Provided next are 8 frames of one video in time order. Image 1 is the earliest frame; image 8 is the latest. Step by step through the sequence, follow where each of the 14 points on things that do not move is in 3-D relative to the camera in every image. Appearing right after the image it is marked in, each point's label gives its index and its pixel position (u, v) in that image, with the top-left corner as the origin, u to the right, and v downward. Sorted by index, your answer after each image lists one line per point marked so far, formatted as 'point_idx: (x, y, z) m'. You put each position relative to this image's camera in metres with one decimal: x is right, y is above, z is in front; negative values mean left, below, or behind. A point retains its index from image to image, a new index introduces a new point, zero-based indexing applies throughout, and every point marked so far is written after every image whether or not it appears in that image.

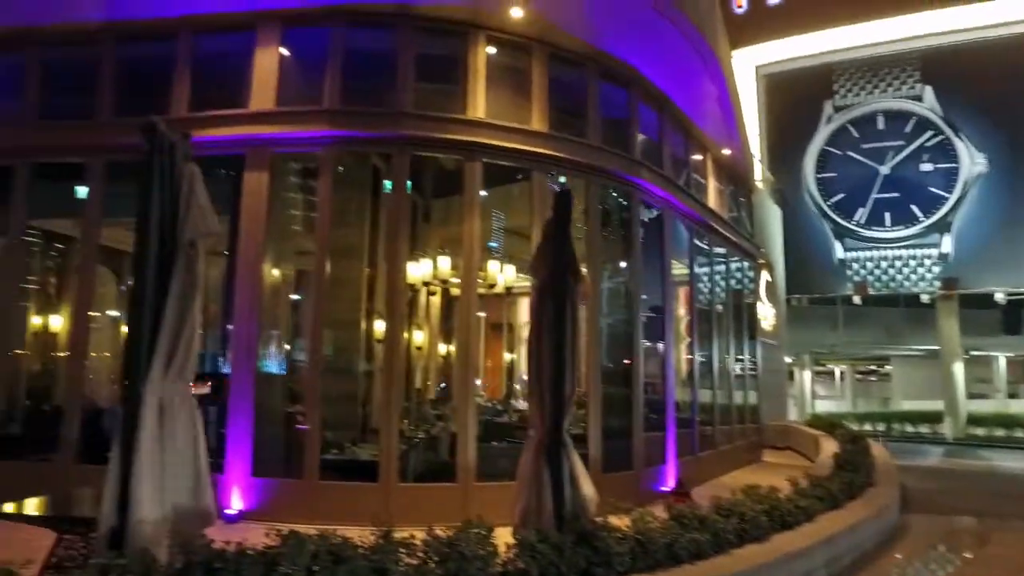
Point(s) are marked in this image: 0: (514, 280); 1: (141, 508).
0: (0.0, +0.1, +6.2) m
1: (-1.5, -0.9, +2.7) m
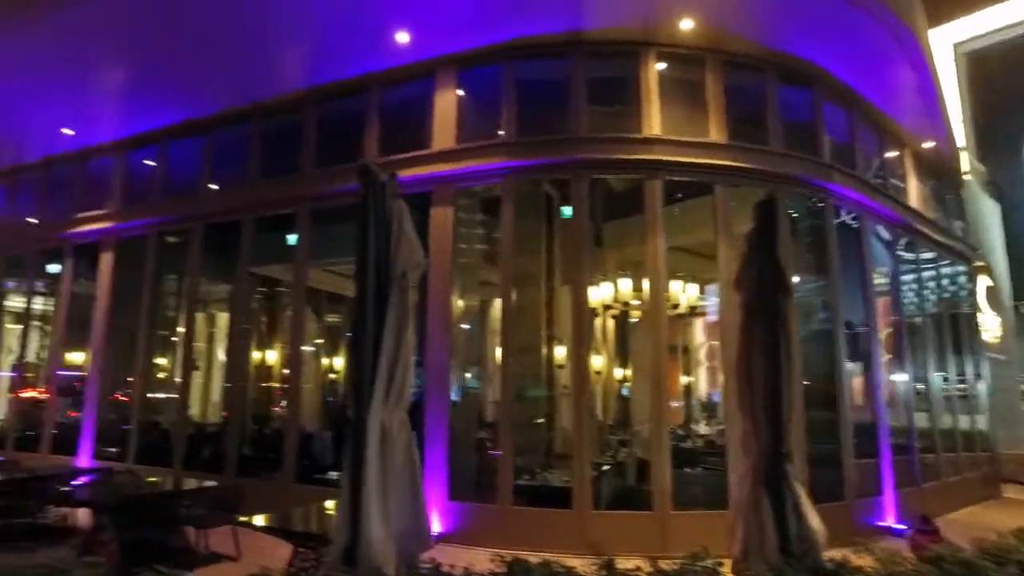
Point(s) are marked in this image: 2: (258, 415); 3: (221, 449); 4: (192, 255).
0: (+1.6, -0.1, +5.9) m
1: (-0.6, -1.0, +2.9) m
2: (-2.7, -1.4, +7.2) m
3: (-3.2, -1.8, +7.4) m
4: (-3.7, +0.4, +8.0) m
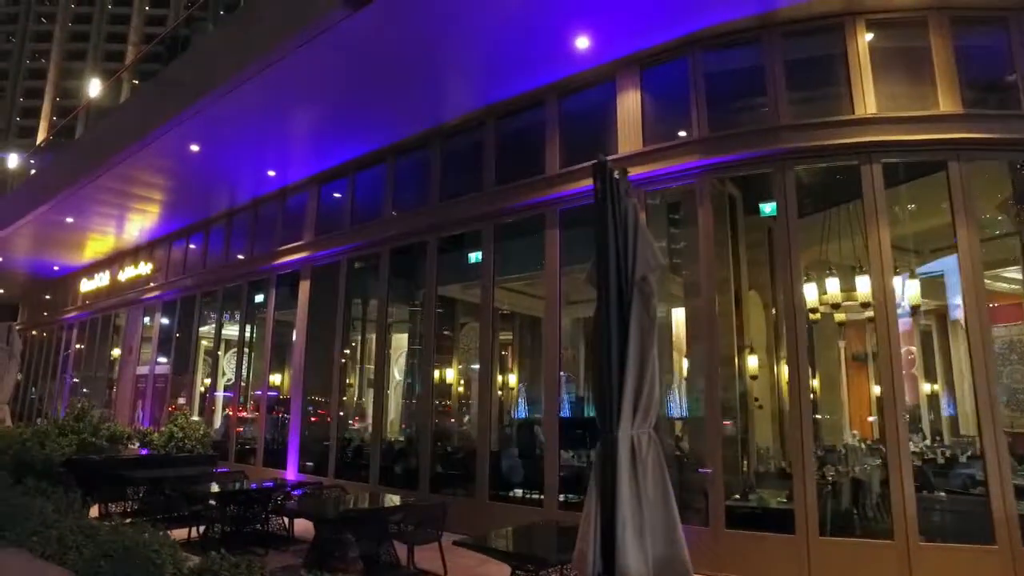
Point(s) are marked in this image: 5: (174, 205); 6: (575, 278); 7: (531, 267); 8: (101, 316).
0: (+3.2, -0.1, +5.2) m
1: (+0.4, -1.1, +2.7) m
2: (-0.7, -1.6, +7.3) m
3: (-1.0, -2.0, +7.6) m
4: (-1.6, +0.2, +8.4) m
5: (-5.8, +1.4, +11.4) m
6: (+0.7, +0.1, +6.6) m
7: (+0.3, +0.2, +7.0) m
8: (-10.3, -0.7, +16.6) m
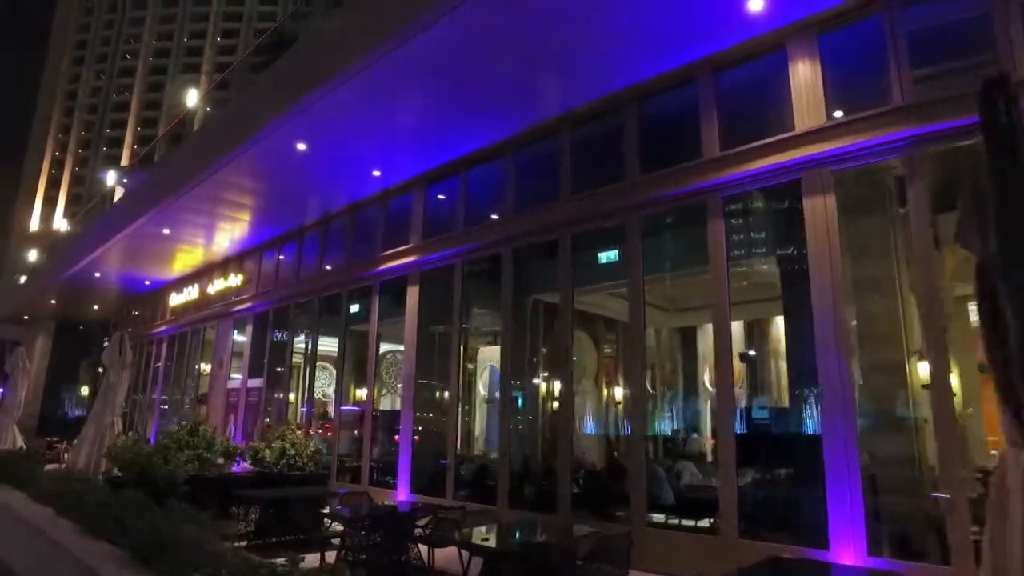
0: (+4.5, 0.0, +4.2) m
1: (+1.5, -0.9, +1.9) m
2: (+0.8, -1.6, +6.6) m
3: (+0.4, -2.0, +6.9) m
4: (-0.1, +0.1, +7.8) m
5: (-4.1, +1.3, +11.2) m
6: (+2.0, +0.1, +5.8) m
7: (+1.7, +0.3, +6.2) m
8: (-8.1, -1.1, +16.6) m
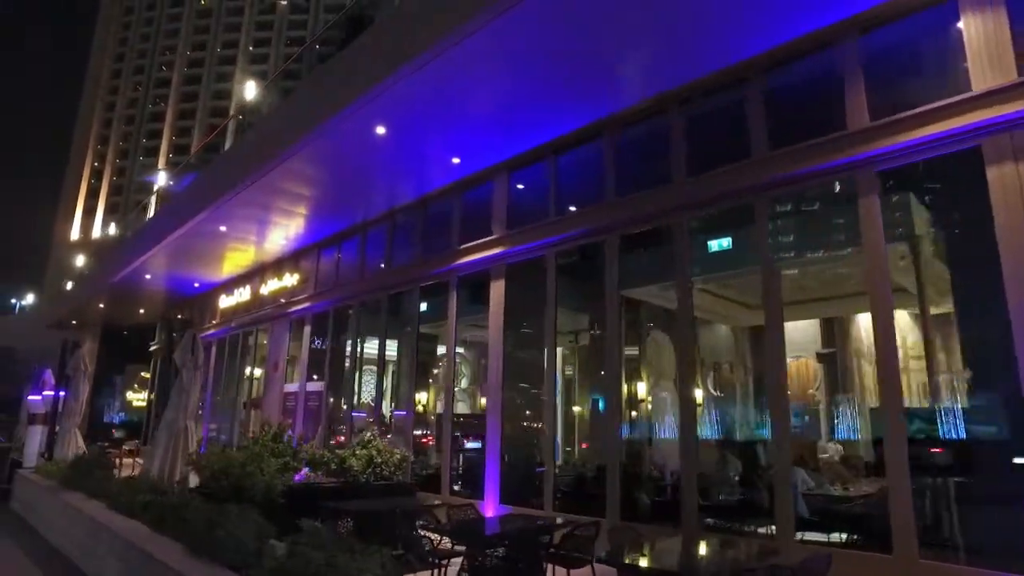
0: (+5.4, +0.2, +3.4) m
1: (+2.3, -0.8, +1.2) m
2: (+1.8, -1.5, +5.9) m
3: (+1.5, -1.9, +6.2) m
4: (+1.0, +0.2, +7.2) m
5: (-2.9, +1.3, +10.7) m
6: (+3.0, +0.2, +5.1) m
7: (+2.7, +0.4, +5.5) m
8: (-6.6, -1.1, +16.3) m
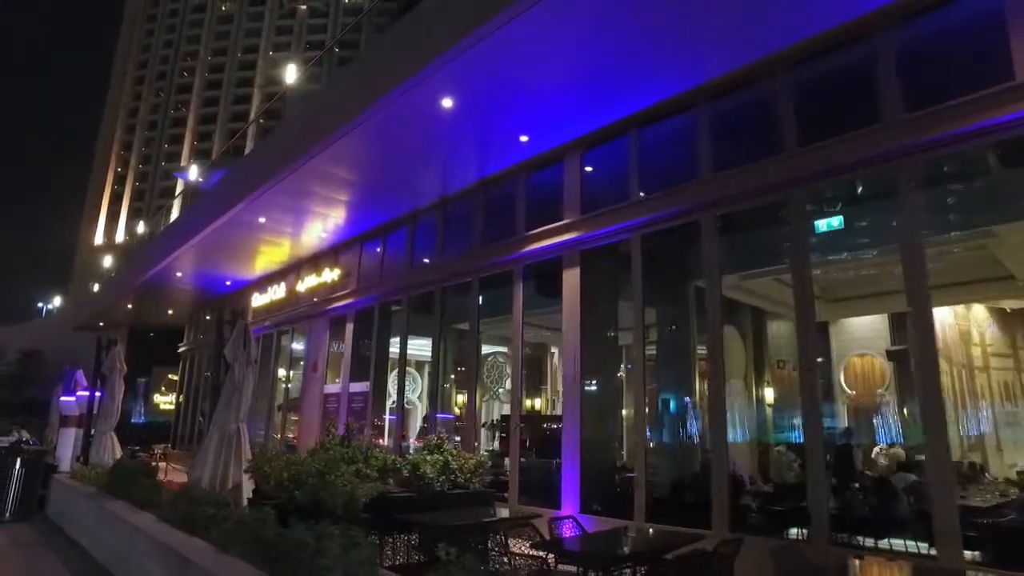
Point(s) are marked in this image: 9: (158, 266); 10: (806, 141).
0: (+6.1, +0.4, +2.5) m
1: (+3.0, -0.6, +0.4) m
2: (+2.6, -1.3, +5.2) m
3: (+2.3, -1.8, +5.4) m
4: (+1.8, +0.3, +6.4) m
5: (-2.0, +1.4, +10.1) m
6: (+3.8, +0.4, +4.3) m
7: (+3.4, +0.5, +4.7) m
8: (-5.6, -1.1, +15.7) m
9: (-8.0, +0.5, +15.0) m
10: (+2.6, +1.3, +5.8) m
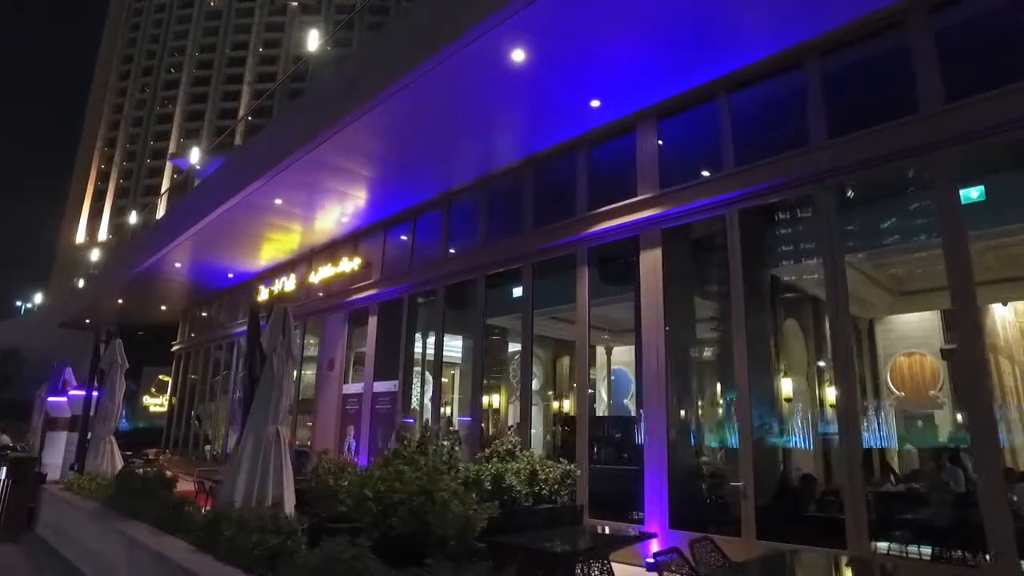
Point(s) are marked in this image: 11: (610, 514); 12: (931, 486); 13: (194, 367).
0: (+6.9, +0.5, +1.7) m
1: (+3.8, -0.5, -0.5) m
2: (+3.3, -1.2, +4.3) m
3: (+3.0, -1.6, +4.5) m
4: (+2.5, +0.5, +5.5) m
5: (-1.4, +1.5, +9.1) m
6: (+4.5, +0.6, +3.5) m
7: (+4.2, +0.7, +3.9) m
8: (-5.1, -0.9, +14.6) m
9: (-7.4, +0.6, +13.9) m
10: (+3.3, +1.4, +5.0) m
11: (+1.0, -2.3, +6.6) m
12: (+3.0, -1.4, +4.7) m
13: (-8.7, -2.1, +18.3) m
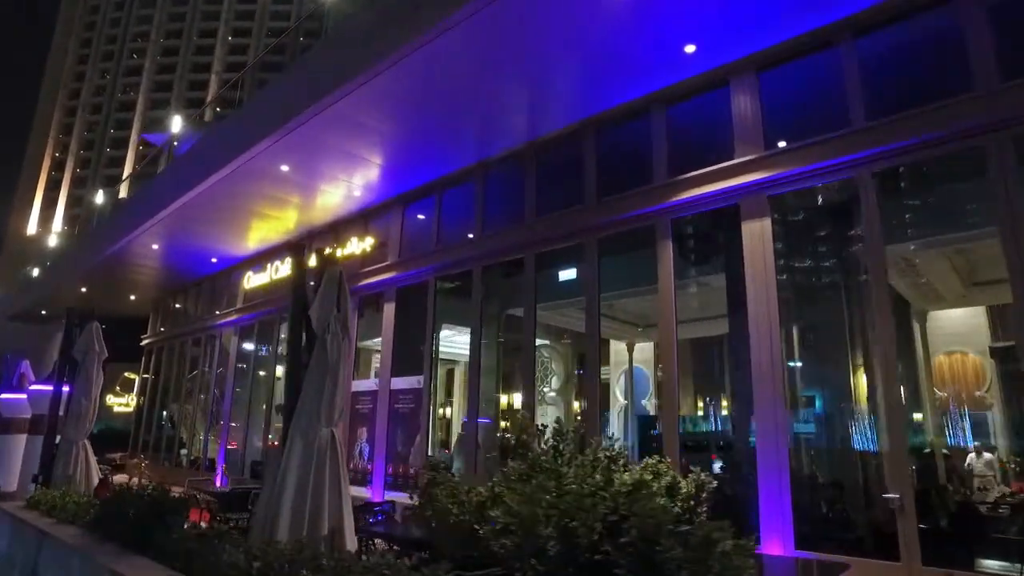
0: (+7.8, +0.7, +1.0) m
1: (+4.9, -0.3, -1.4) m
2: (+4.1, -1.0, +3.3) m
3: (+3.7, -1.4, +3.6) m
4: (+3.3, +0.7, +4.5) m
5: (-0.8, +1.8, +7.9) m
6: (+5.4, +0.7, +2.6) m
7: (+5.0, +0.9, +2.9) m
8: (-4.9, -0.7, +13.2) m
9: (-7.1, +0.9, +12.4) m
10: (+4.1, +1.6, +4.0) m
11: (+1.6, -2.0, +5.5) m
12: (+3.7, -1.2, +3.7) m
13: (-8.6, -1.9, +16.7) m
